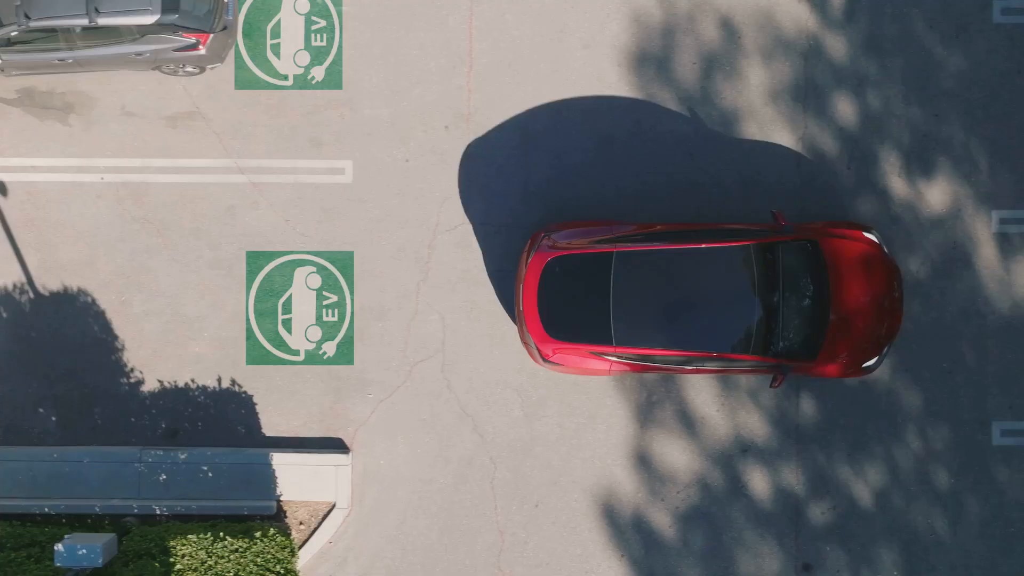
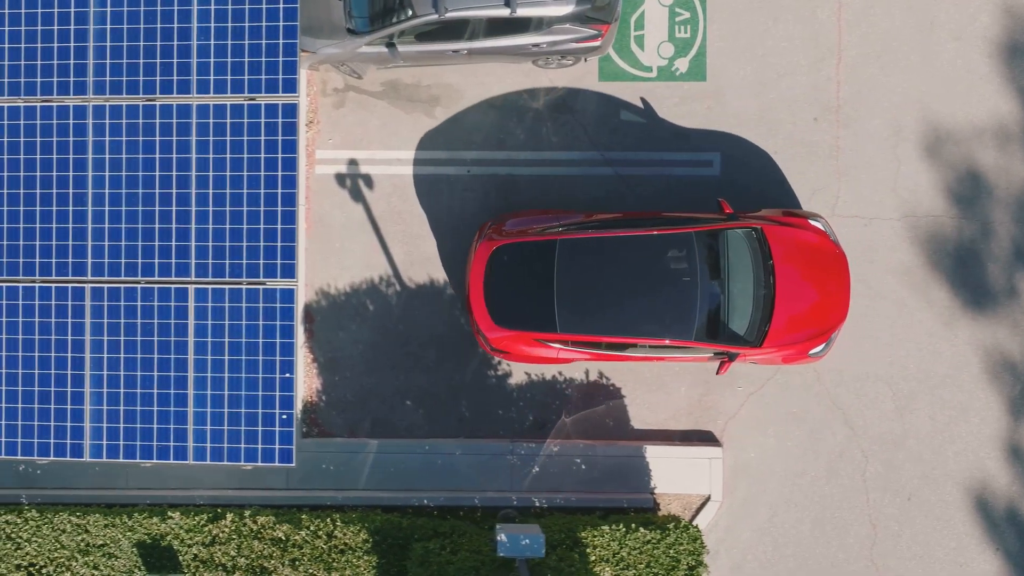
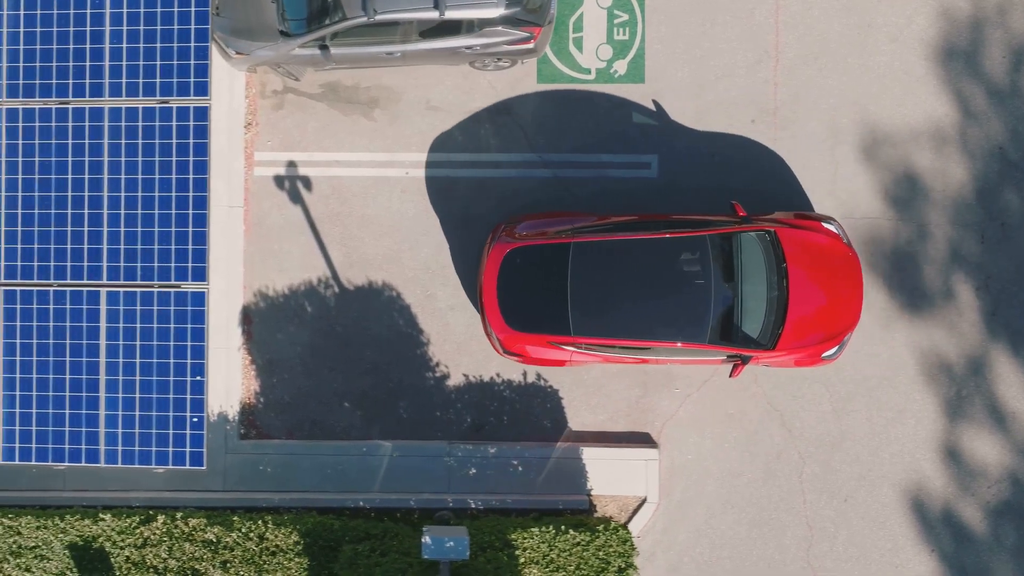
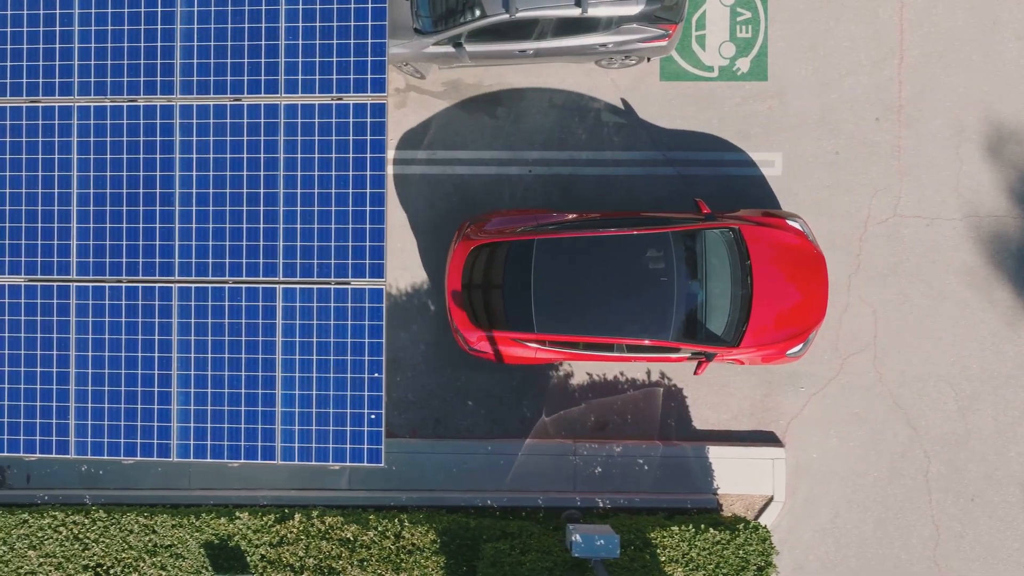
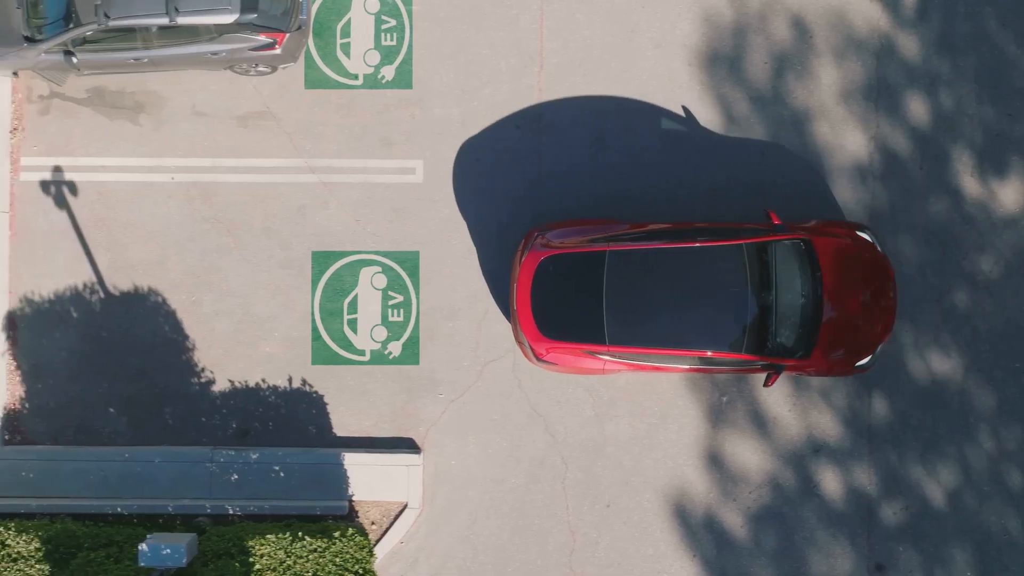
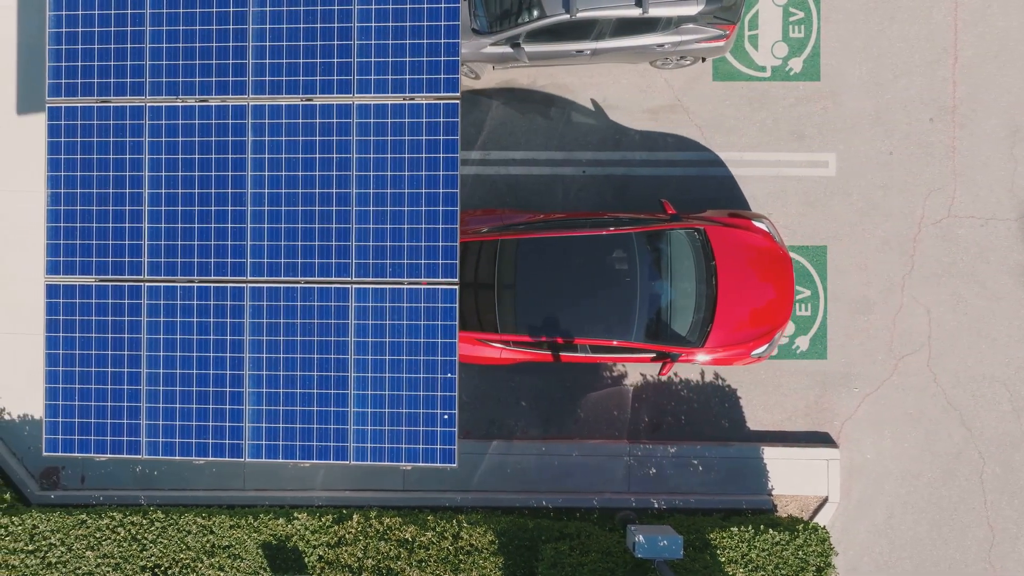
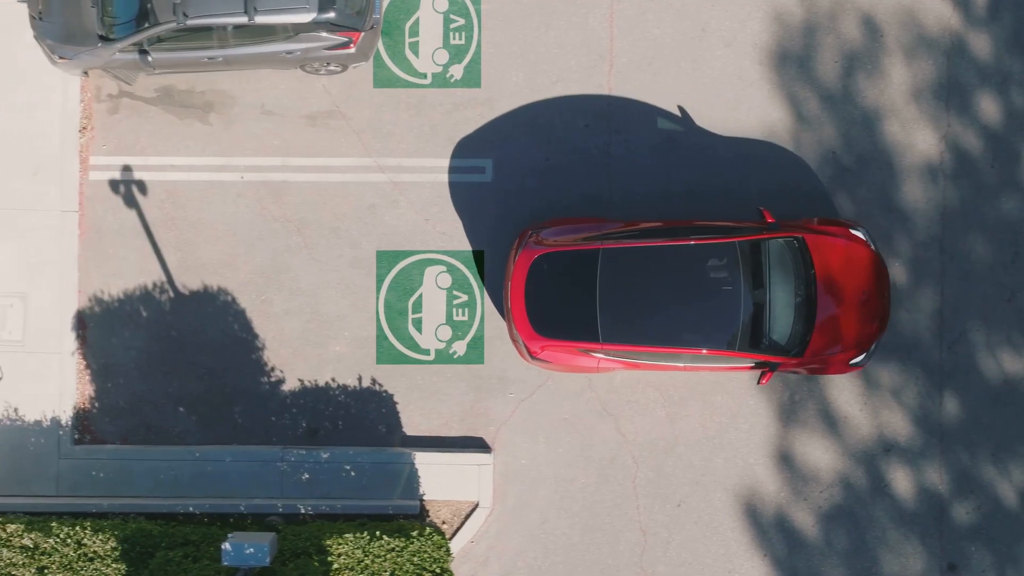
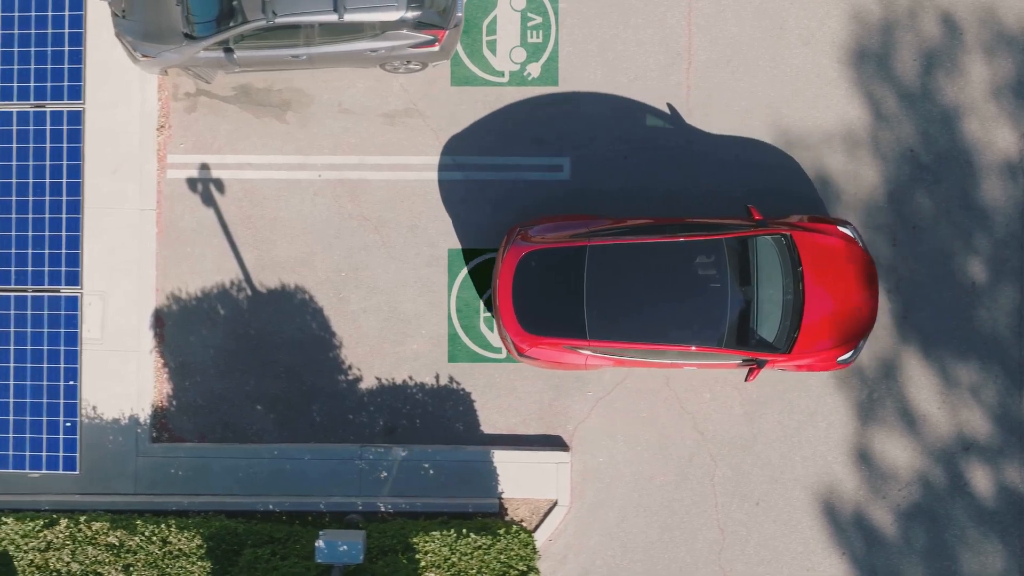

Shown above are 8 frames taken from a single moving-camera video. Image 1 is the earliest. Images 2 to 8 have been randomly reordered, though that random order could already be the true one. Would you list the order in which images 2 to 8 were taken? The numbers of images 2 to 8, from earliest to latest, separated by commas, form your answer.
5, 7, 8, 3, 2, 4, 6
